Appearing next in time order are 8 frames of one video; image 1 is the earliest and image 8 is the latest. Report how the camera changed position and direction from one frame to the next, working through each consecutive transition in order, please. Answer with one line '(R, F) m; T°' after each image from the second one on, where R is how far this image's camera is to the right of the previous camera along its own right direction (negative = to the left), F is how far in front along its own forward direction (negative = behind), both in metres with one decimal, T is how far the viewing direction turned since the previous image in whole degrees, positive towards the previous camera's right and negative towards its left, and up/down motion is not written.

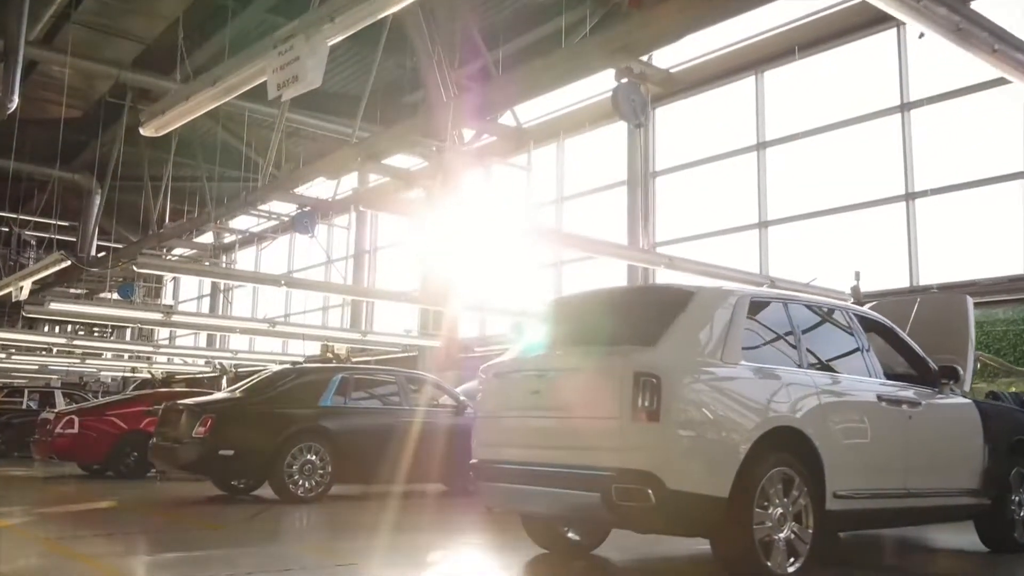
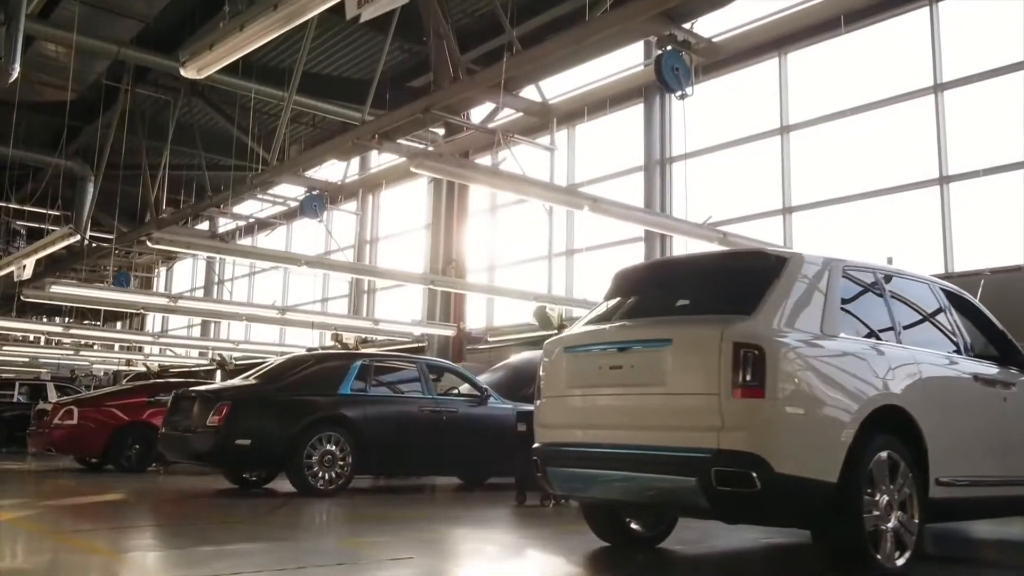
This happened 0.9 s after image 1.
(-0.4, +0.4) m; +1°
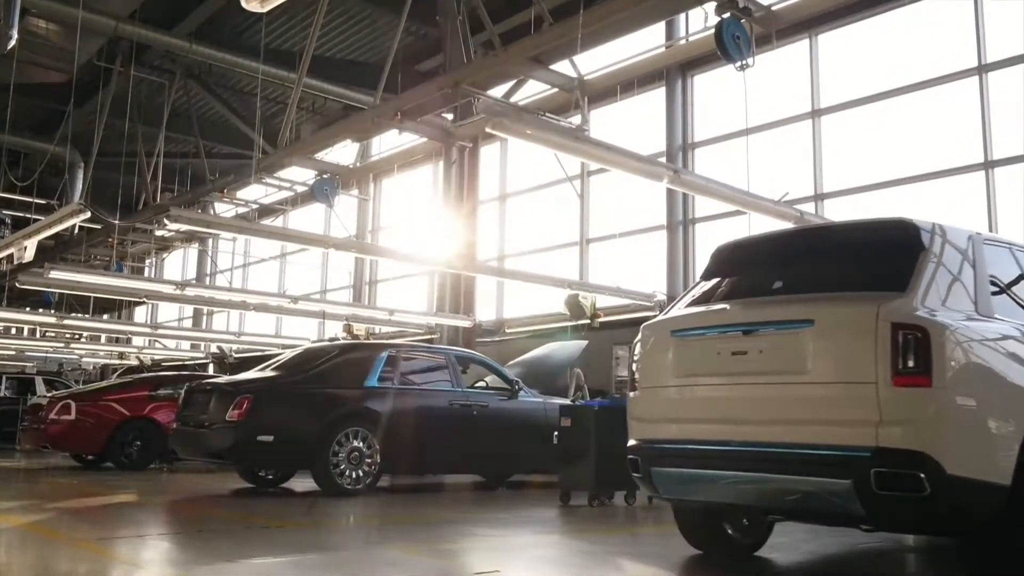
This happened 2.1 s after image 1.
(-0.5, +0.5) m; +1°
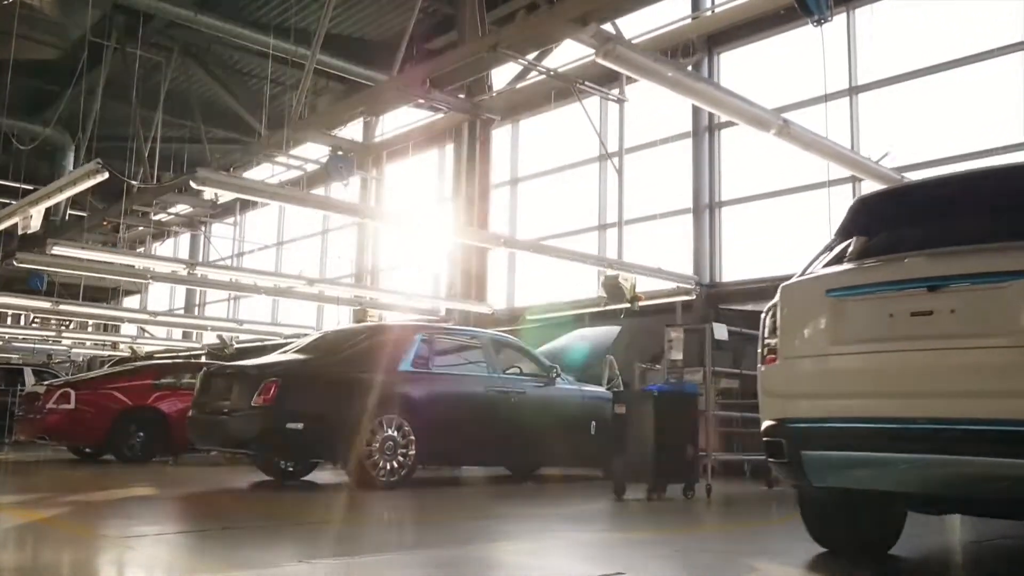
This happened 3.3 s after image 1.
(-0.5, +0.6) m; +1°
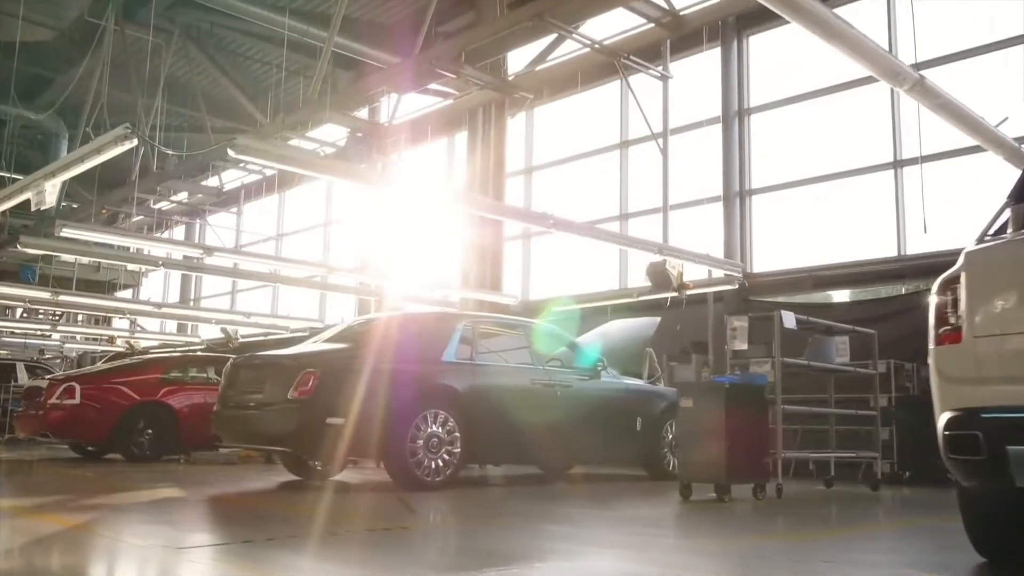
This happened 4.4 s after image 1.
(-0.5, +0.5) m; +1°
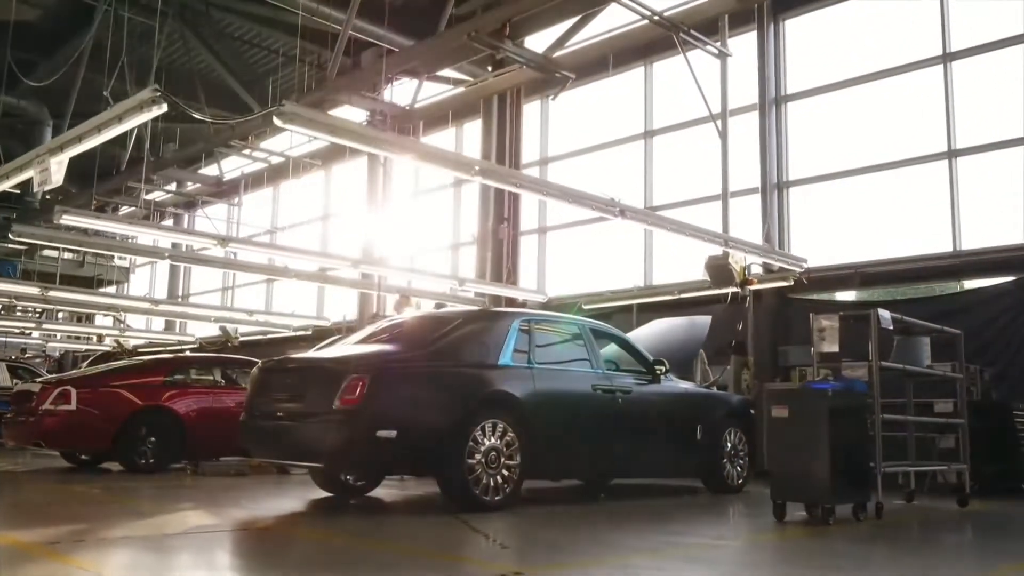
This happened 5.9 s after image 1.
(-0.6, +0.7) m; +1°
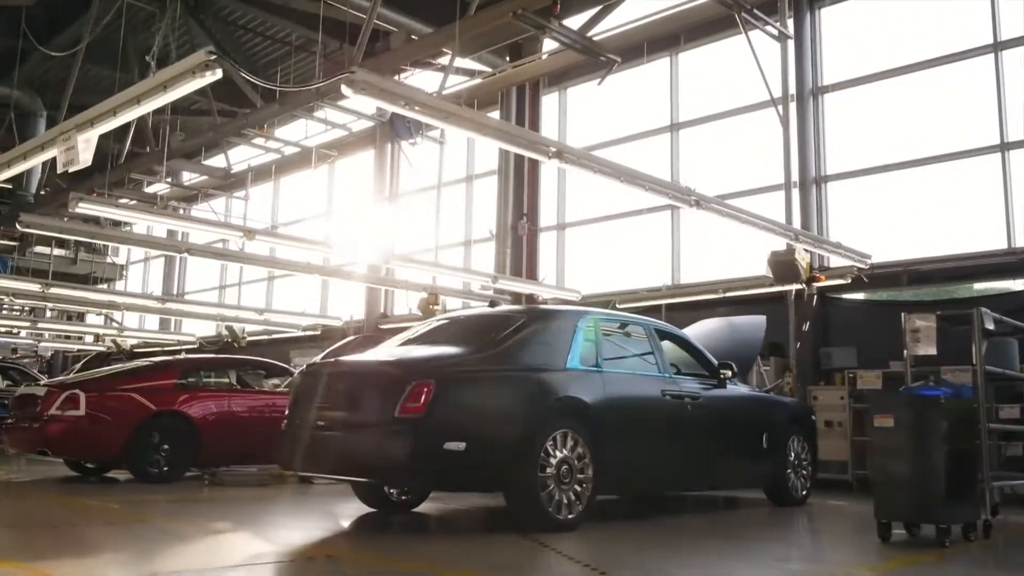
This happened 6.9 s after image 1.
(-0.5, +0.5) m; +1°
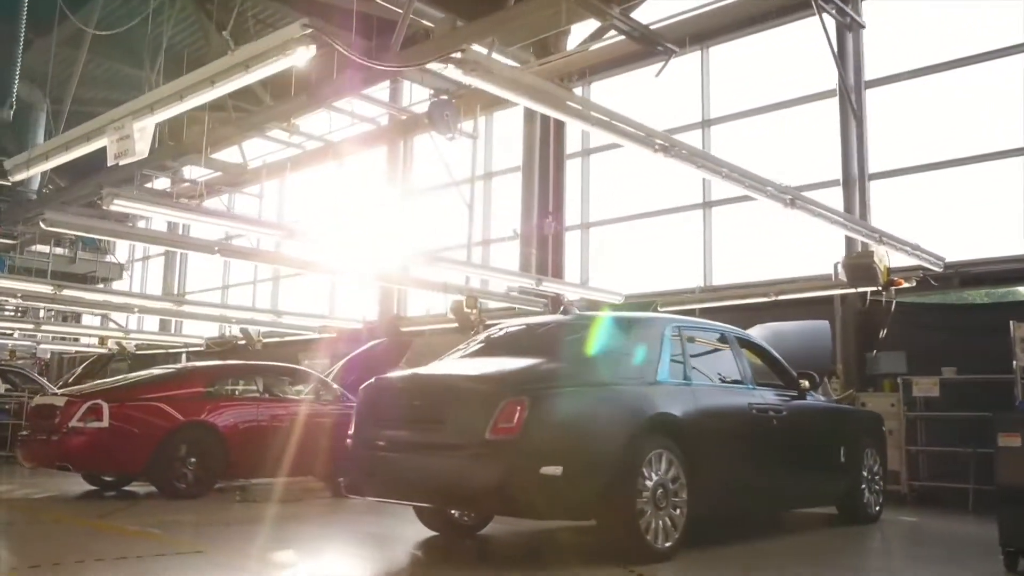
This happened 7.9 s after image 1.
(-0.6, +0.4) m; +1°
